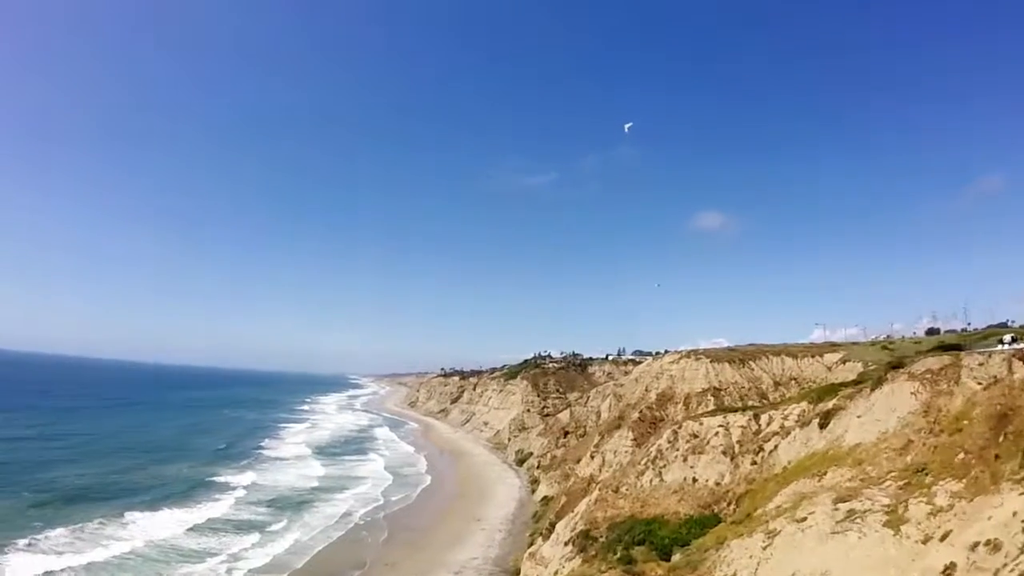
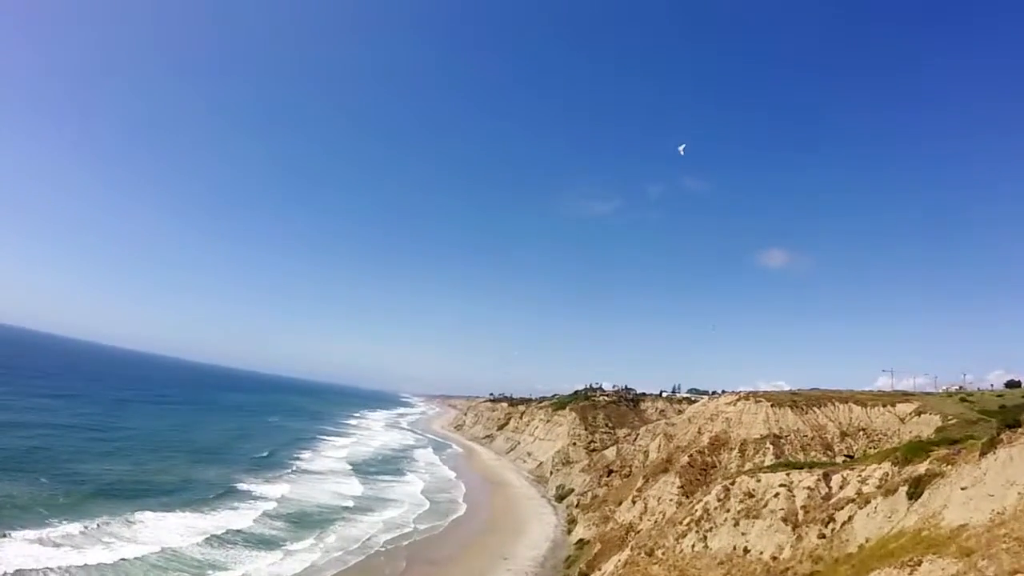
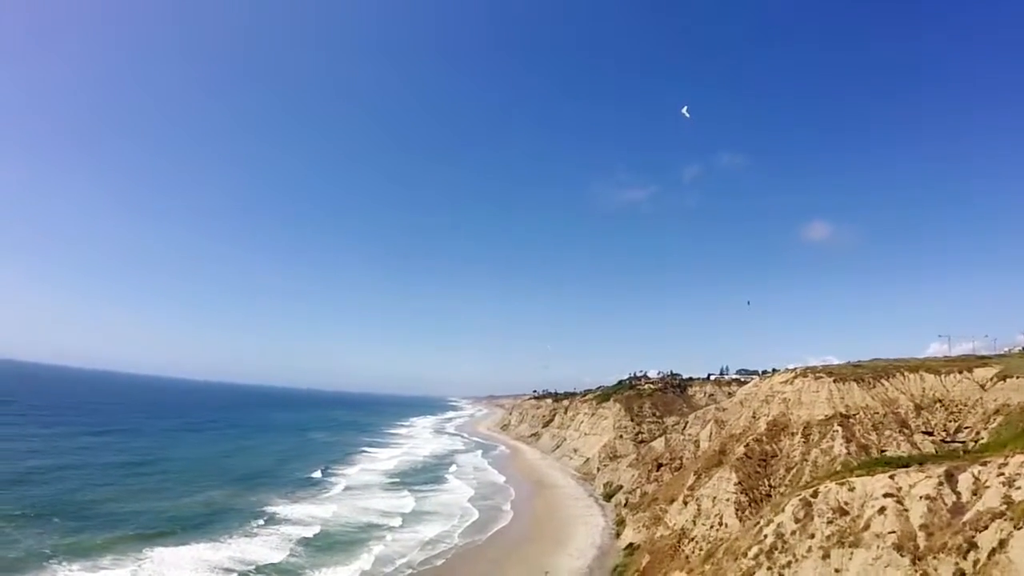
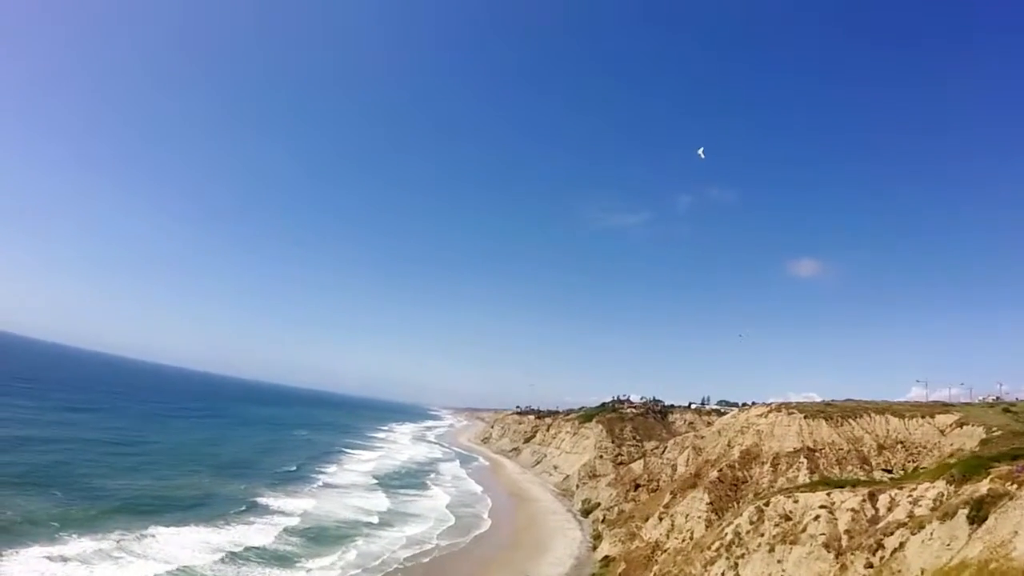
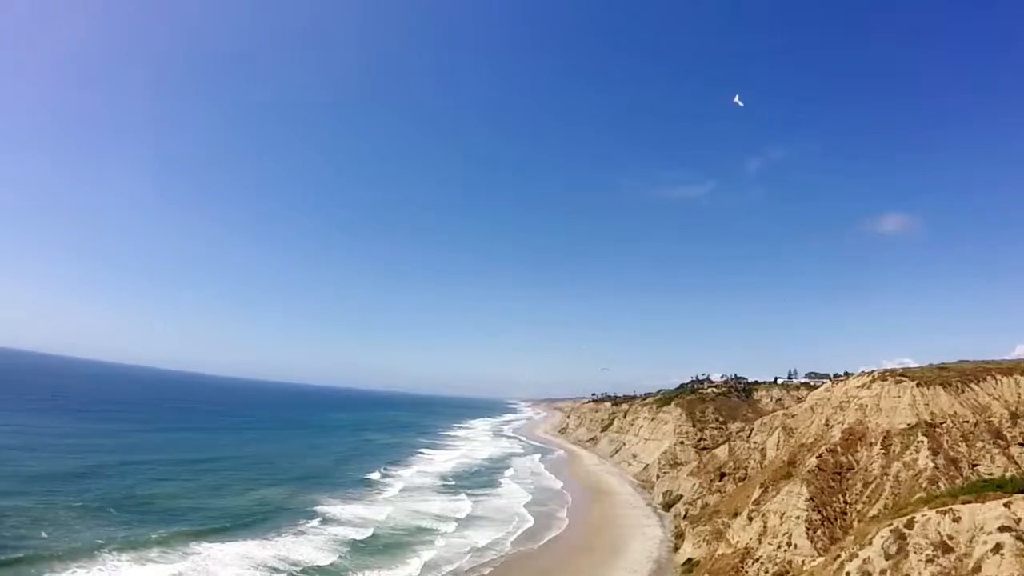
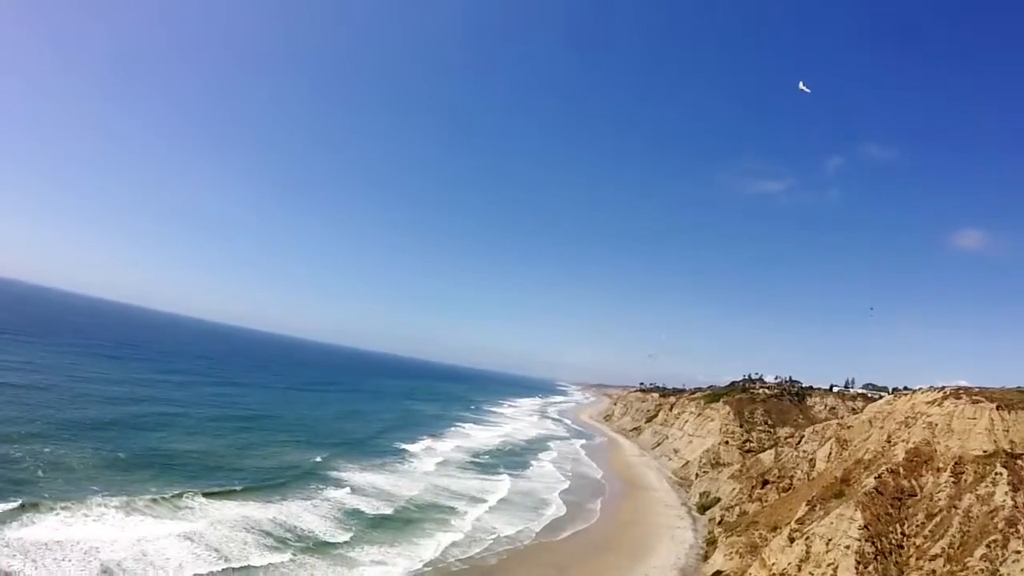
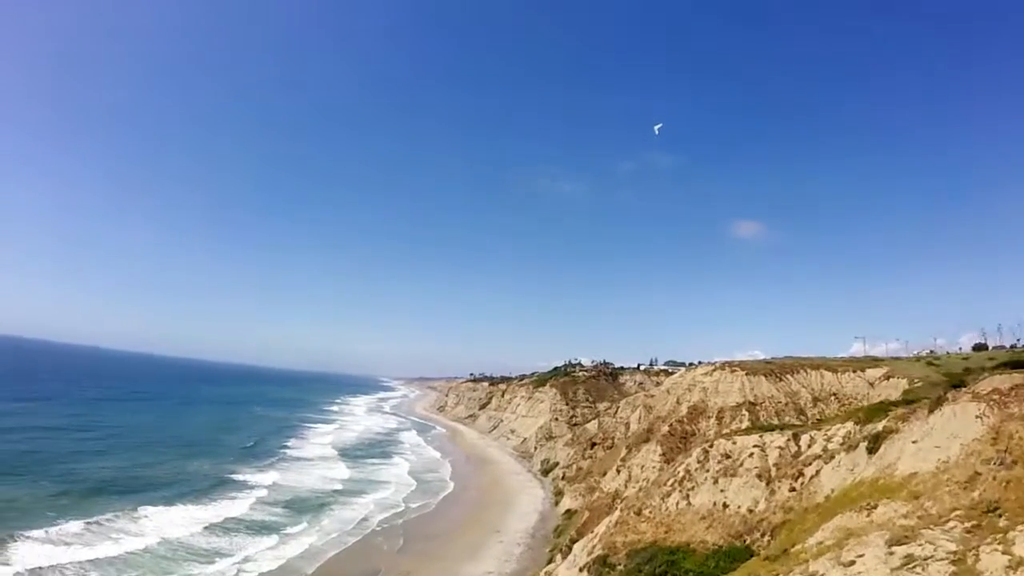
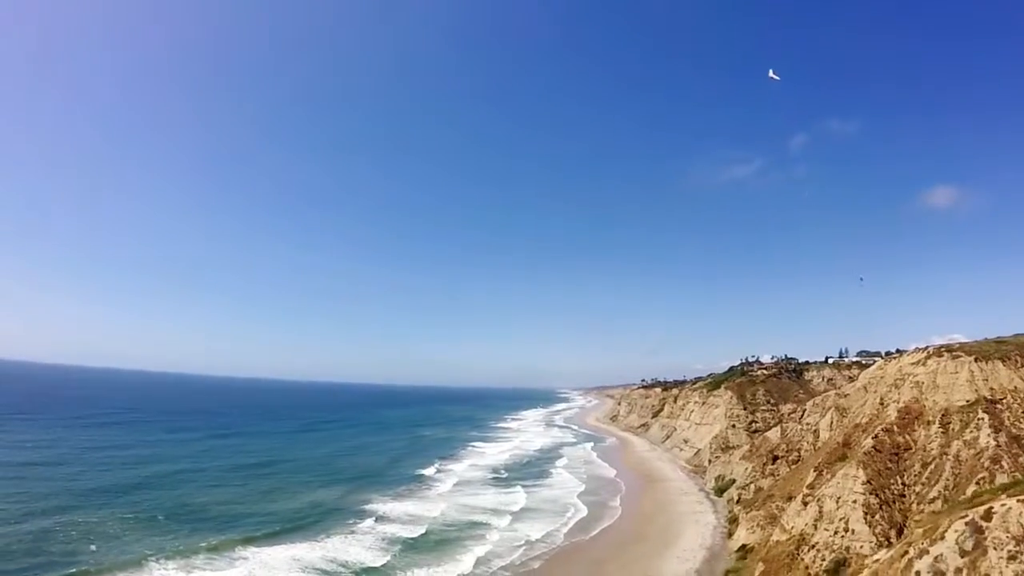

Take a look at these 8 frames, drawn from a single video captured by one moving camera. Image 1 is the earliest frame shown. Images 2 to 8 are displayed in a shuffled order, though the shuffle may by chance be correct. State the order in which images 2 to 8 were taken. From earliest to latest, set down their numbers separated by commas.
7, 2, 4, 3, 5, 8, 6
